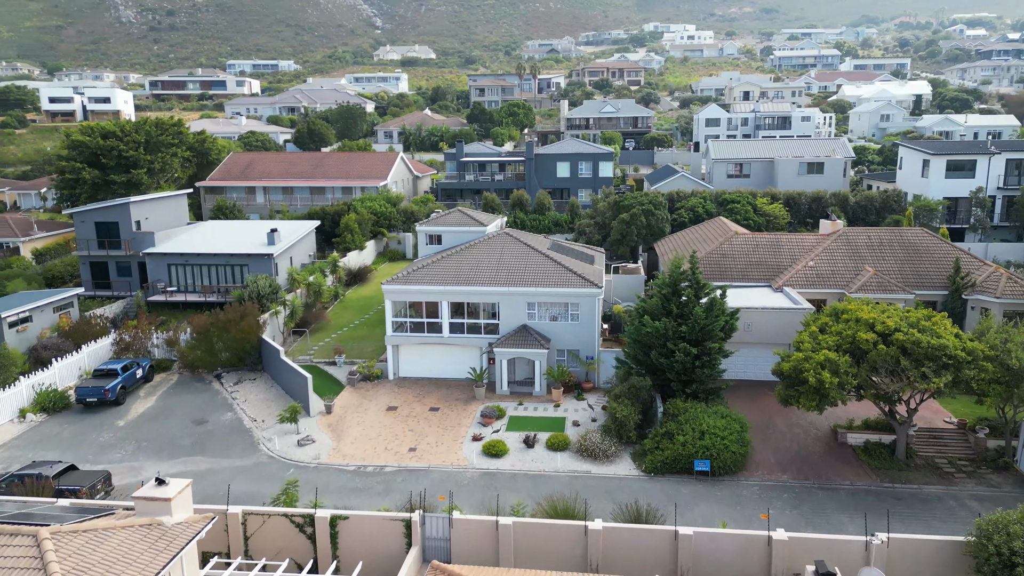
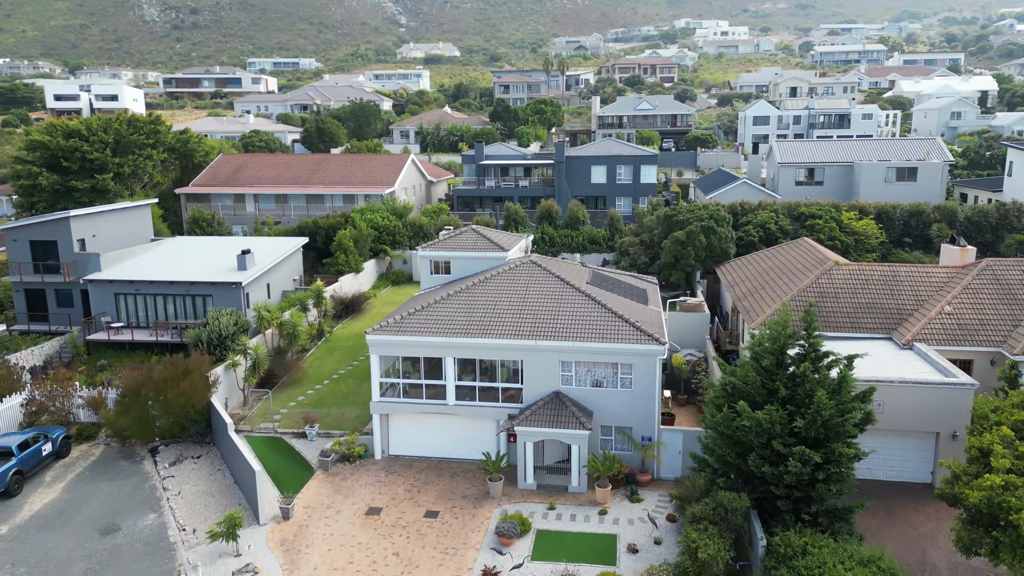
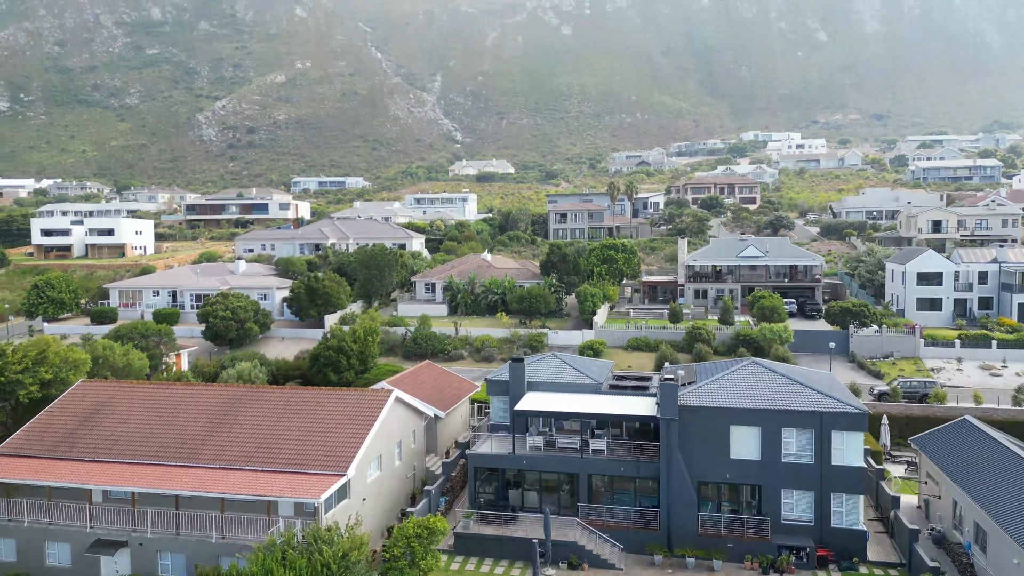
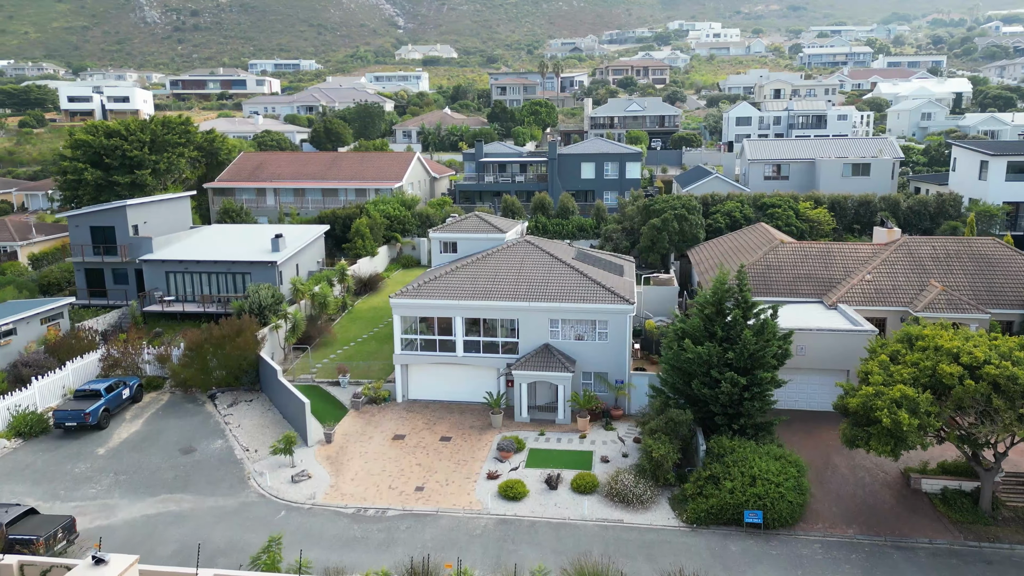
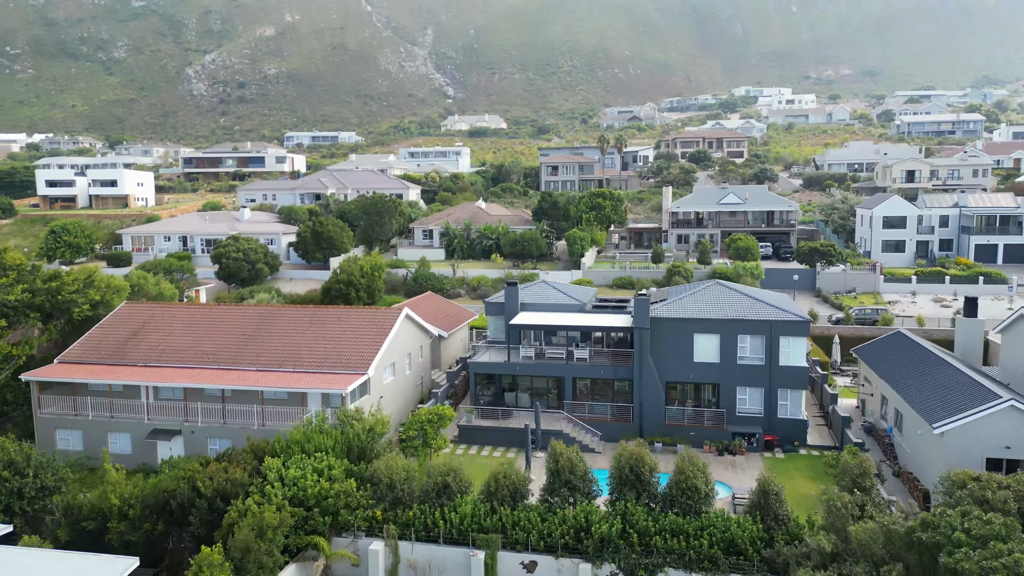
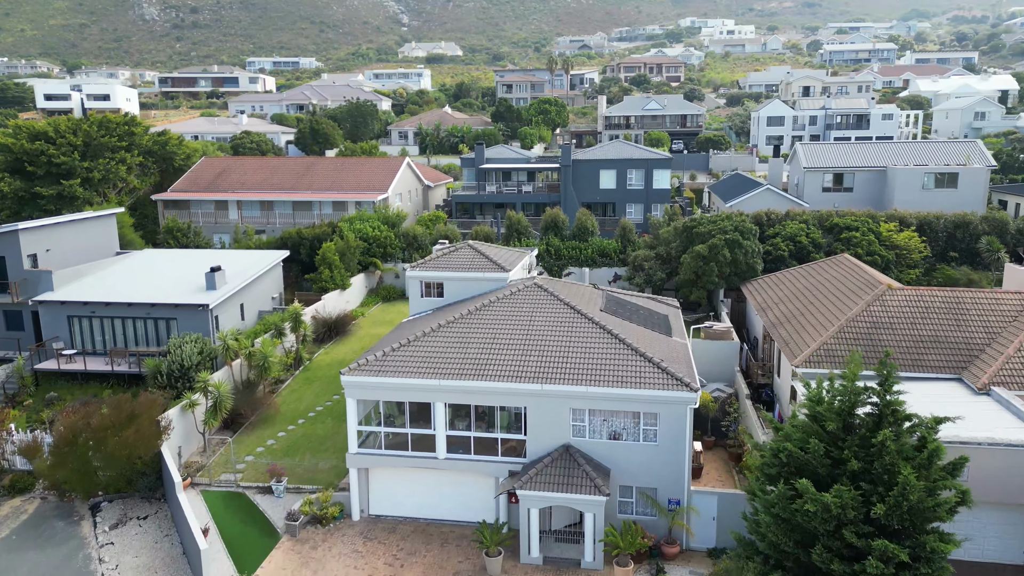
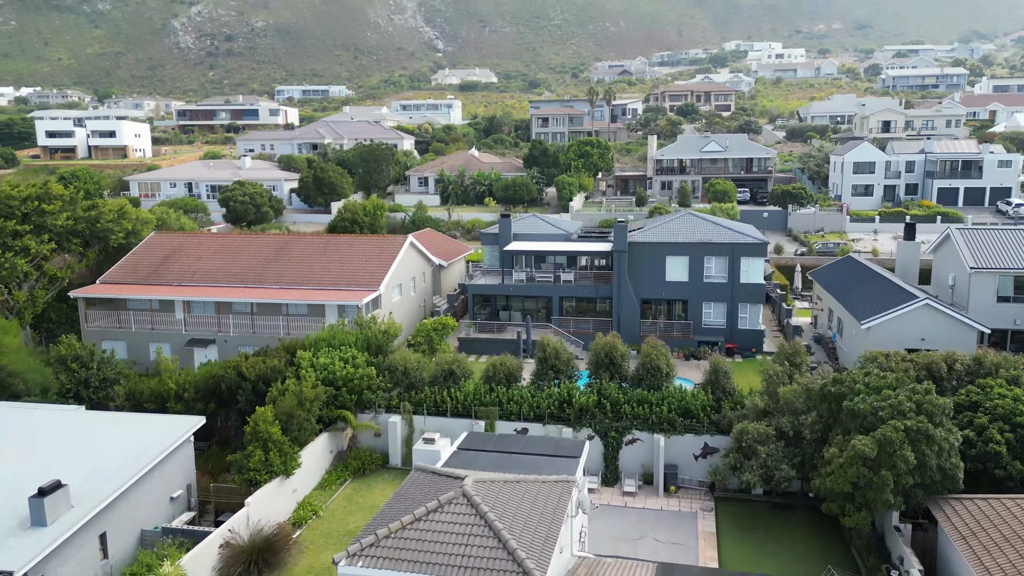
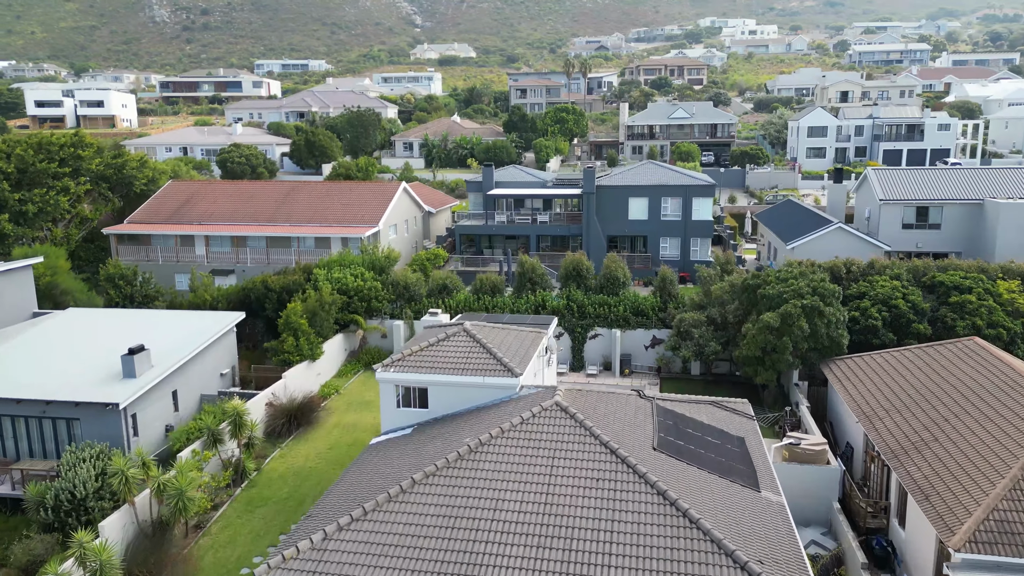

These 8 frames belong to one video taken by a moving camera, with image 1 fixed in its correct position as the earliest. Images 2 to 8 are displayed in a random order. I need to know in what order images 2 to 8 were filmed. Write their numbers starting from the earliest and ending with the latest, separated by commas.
4, 2, 6, 8, 7, 5, 3
